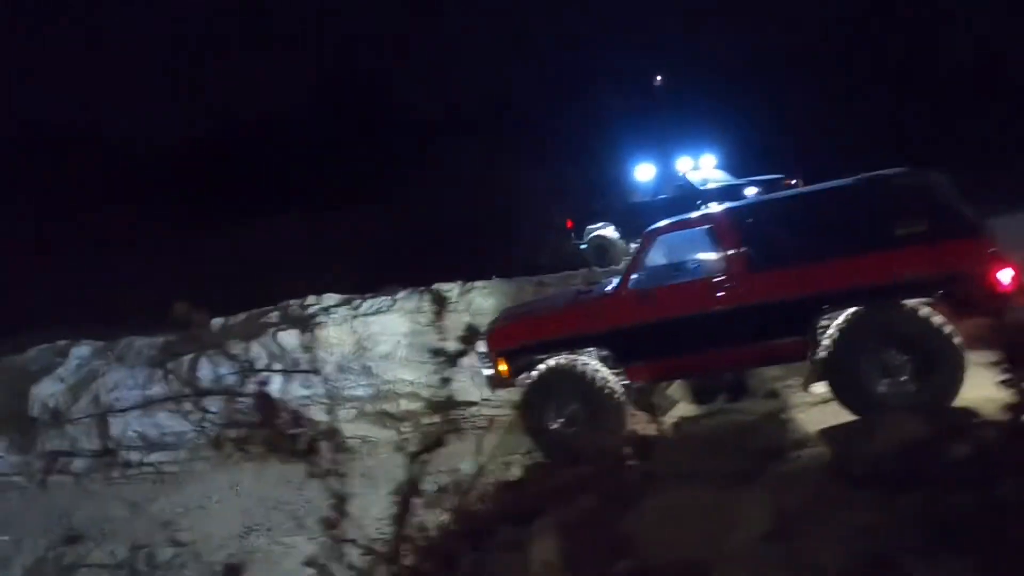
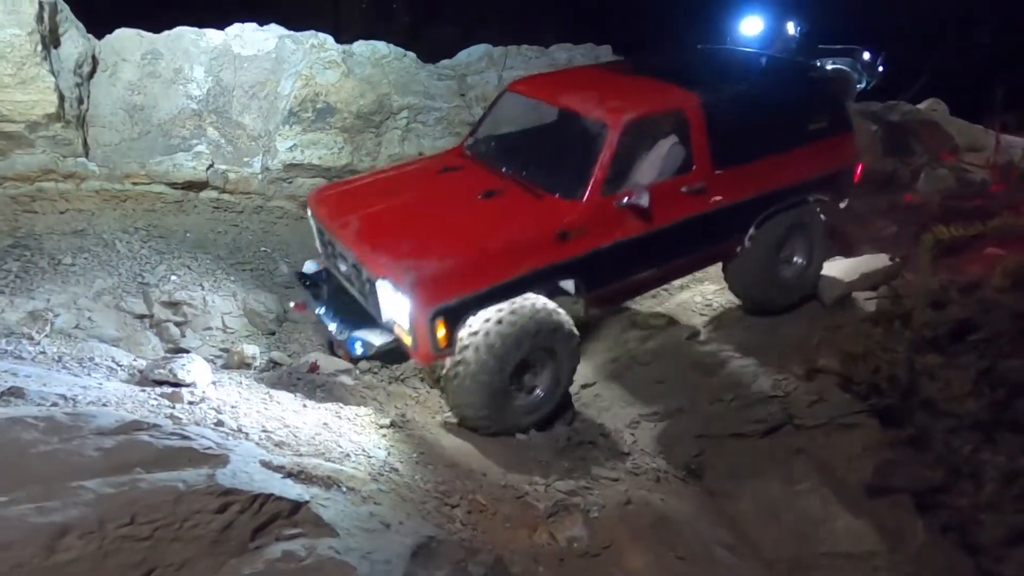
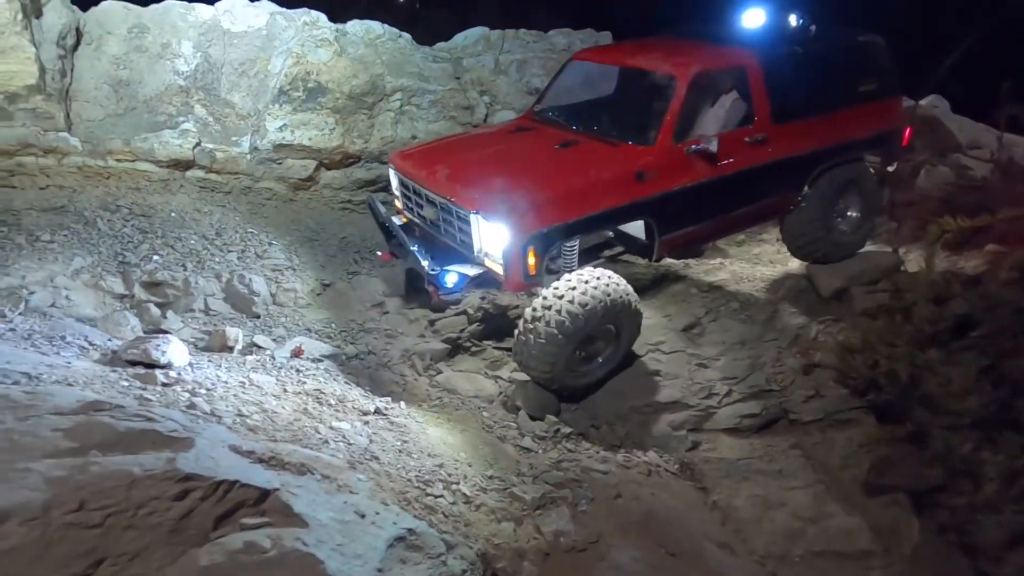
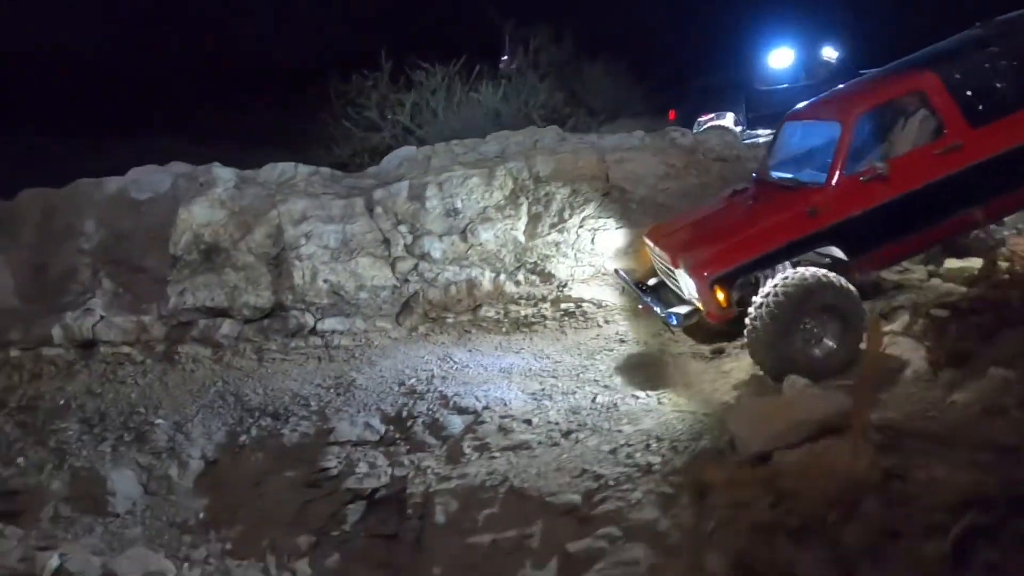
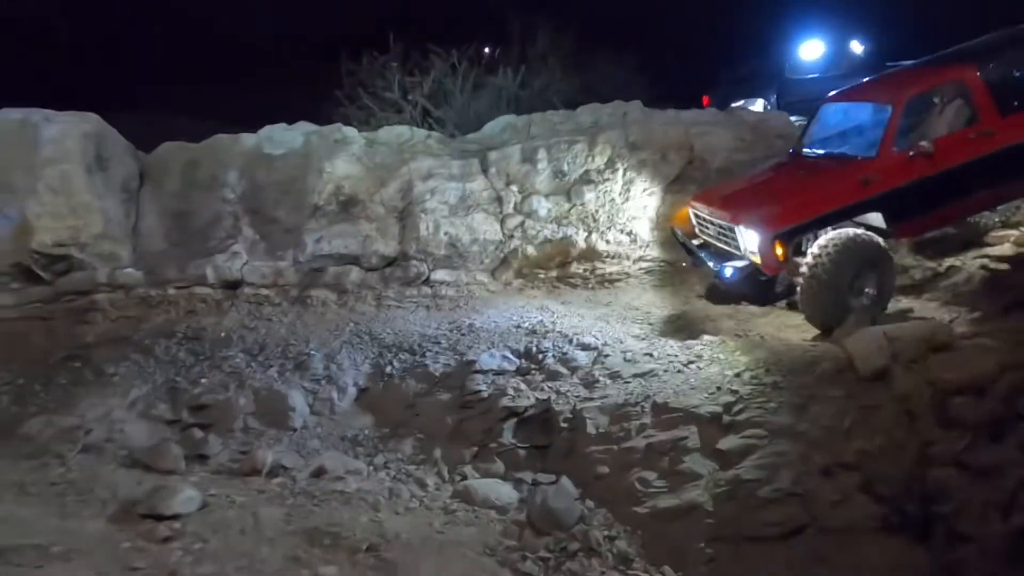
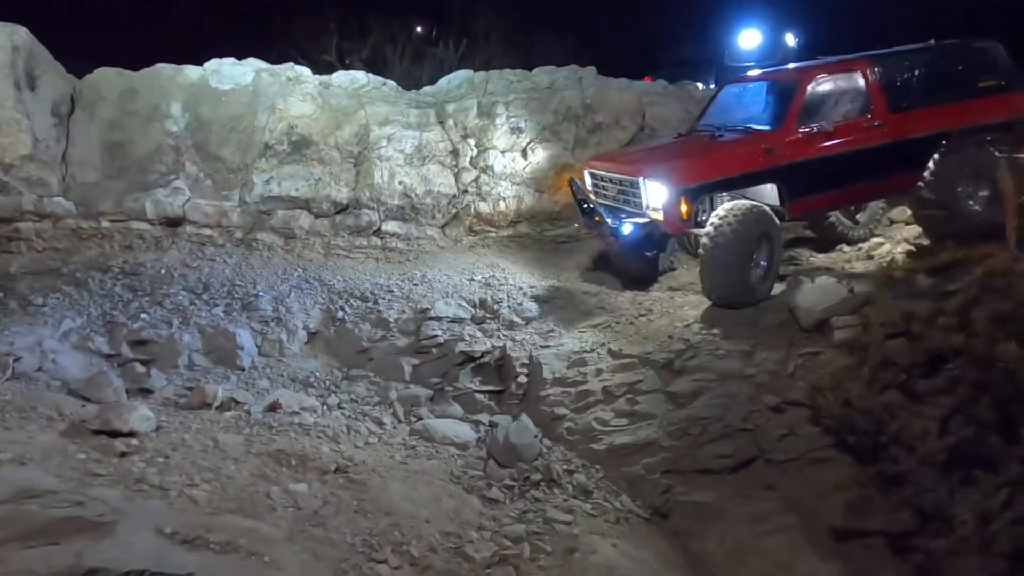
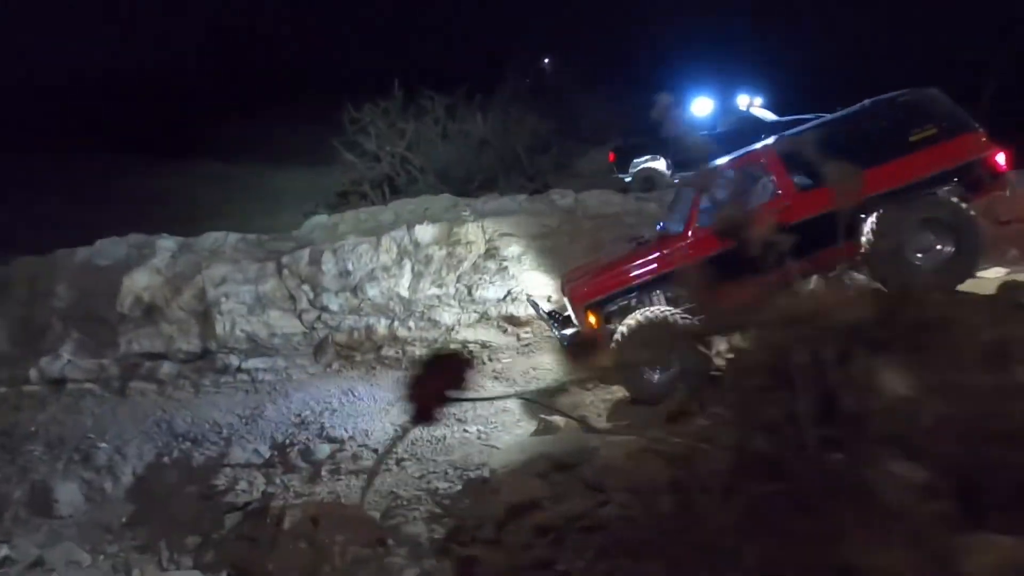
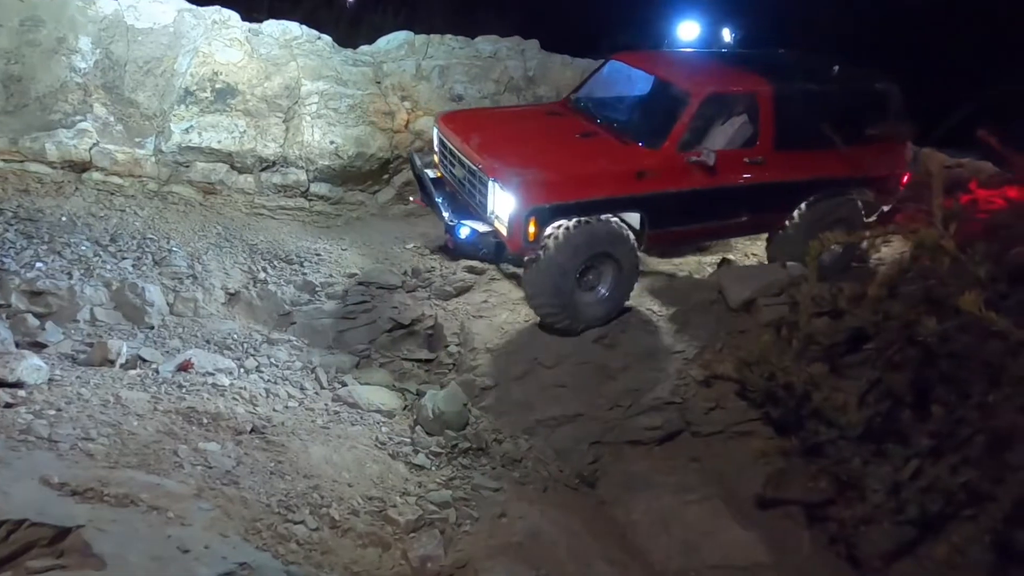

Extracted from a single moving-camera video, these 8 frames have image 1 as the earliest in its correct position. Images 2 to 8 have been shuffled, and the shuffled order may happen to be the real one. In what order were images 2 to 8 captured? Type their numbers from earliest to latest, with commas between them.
7, 4, 5, 6, 8, 3, 2
